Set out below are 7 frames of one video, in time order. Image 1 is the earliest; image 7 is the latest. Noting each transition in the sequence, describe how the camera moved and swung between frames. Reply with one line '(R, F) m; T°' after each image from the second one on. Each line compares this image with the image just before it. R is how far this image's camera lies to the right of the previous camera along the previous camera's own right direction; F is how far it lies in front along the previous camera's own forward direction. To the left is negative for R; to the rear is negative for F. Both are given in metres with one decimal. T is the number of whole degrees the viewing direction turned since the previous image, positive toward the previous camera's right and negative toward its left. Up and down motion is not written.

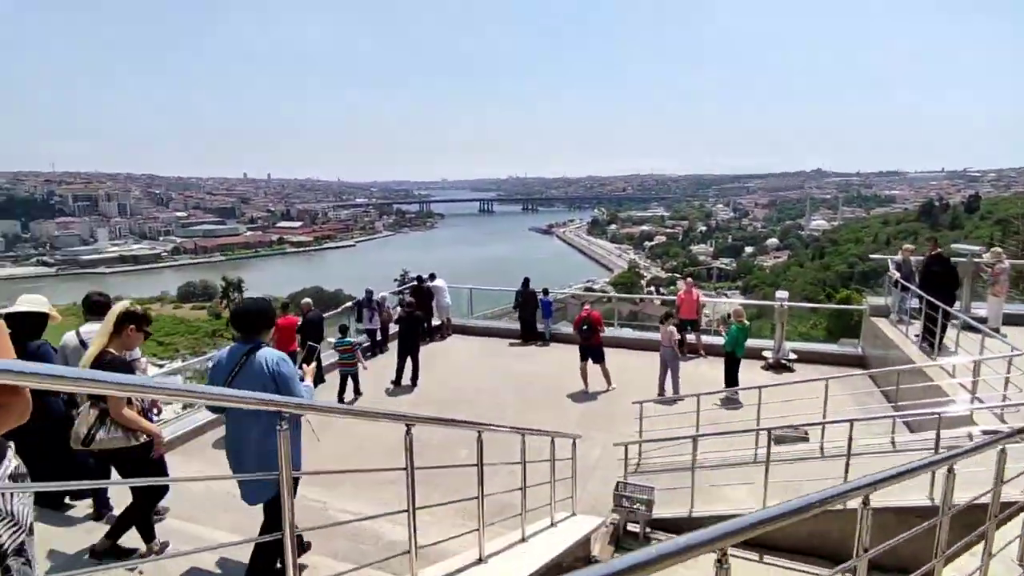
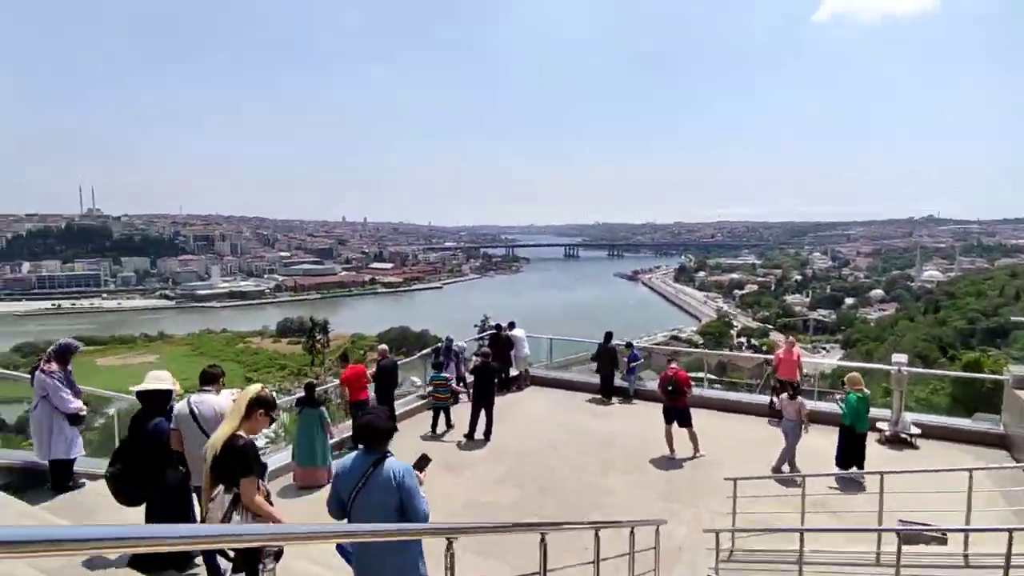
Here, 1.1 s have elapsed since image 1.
(0.0, +0.3) m; -8°
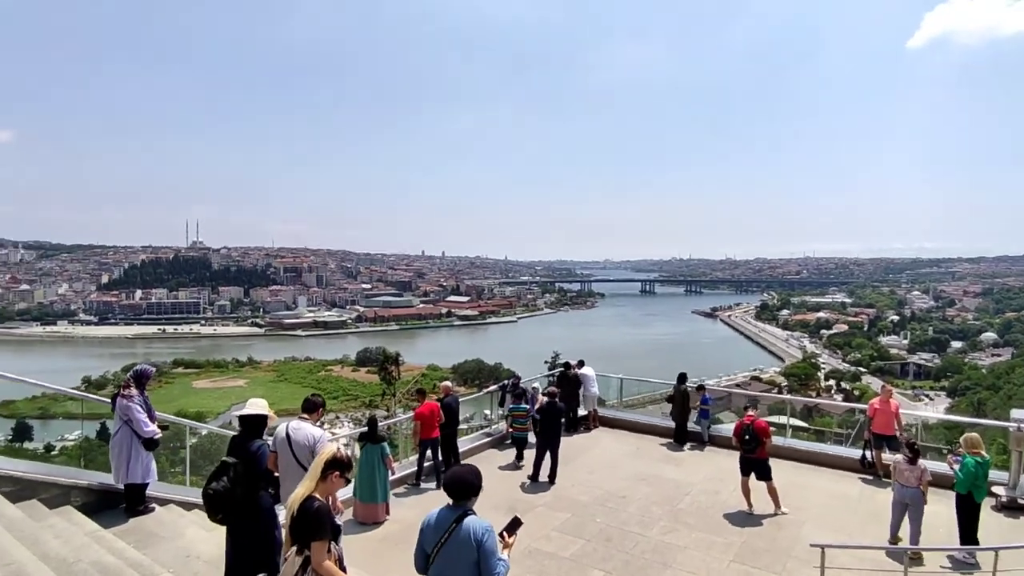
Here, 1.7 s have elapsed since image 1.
(+0.1, +0.2) m; -7°
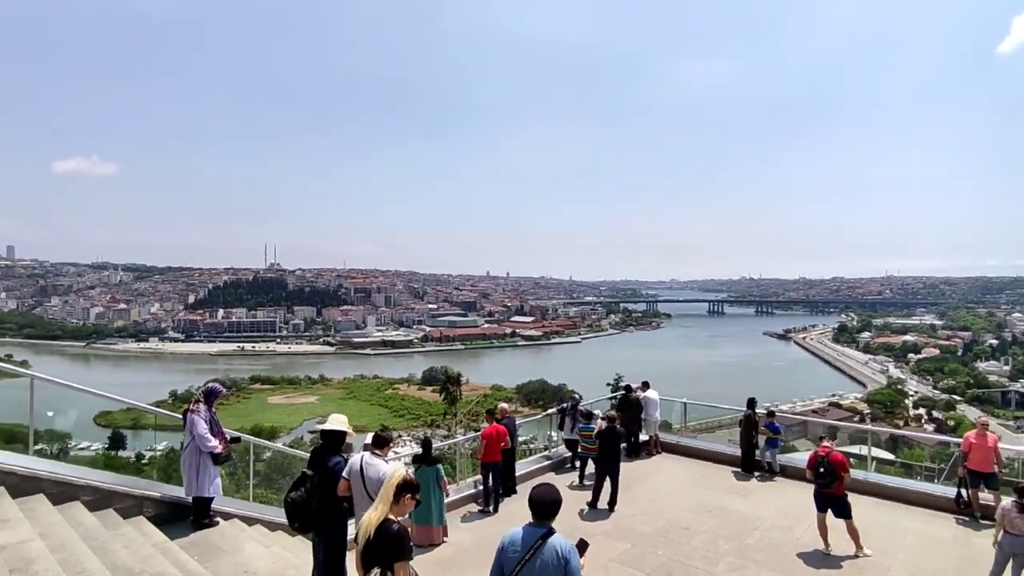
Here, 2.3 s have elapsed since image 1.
(+0.1, +0.1) m; -6°
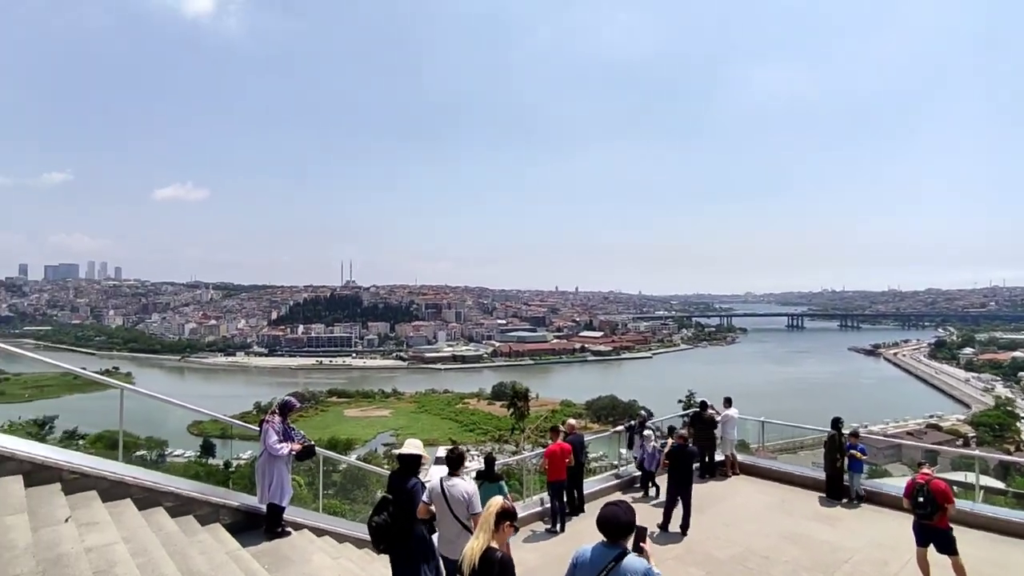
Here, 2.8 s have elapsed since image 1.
(0.0, +0.1) m; -7°
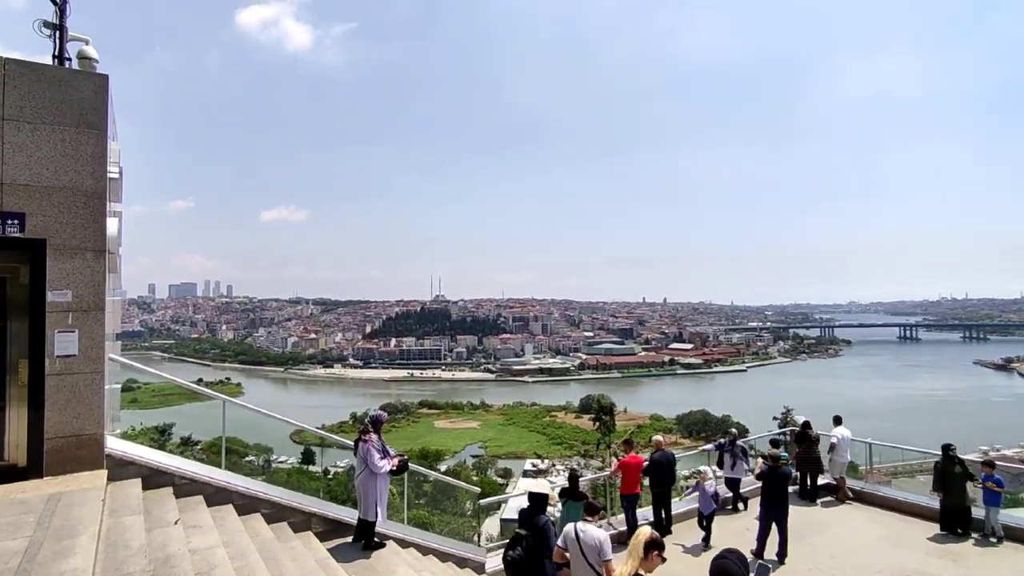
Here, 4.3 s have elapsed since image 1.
(+0.1, 0.0) m; -8°
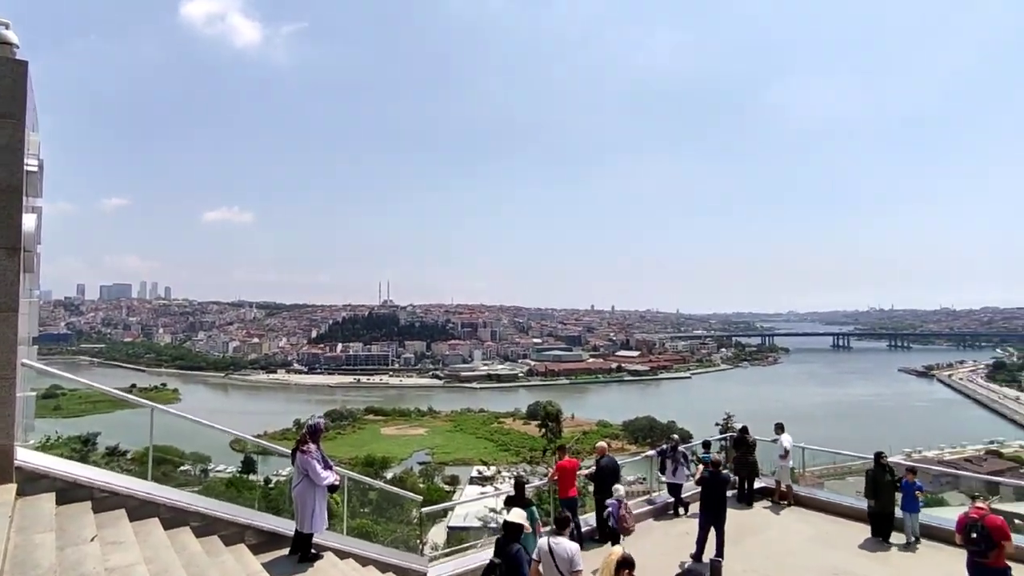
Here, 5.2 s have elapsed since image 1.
(0.0, 0.0) m; +5°
